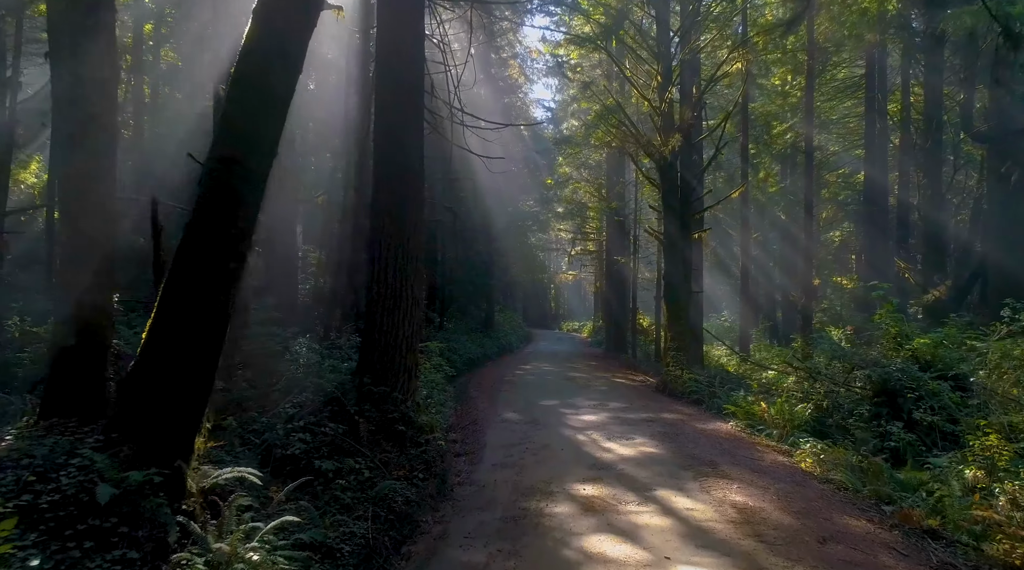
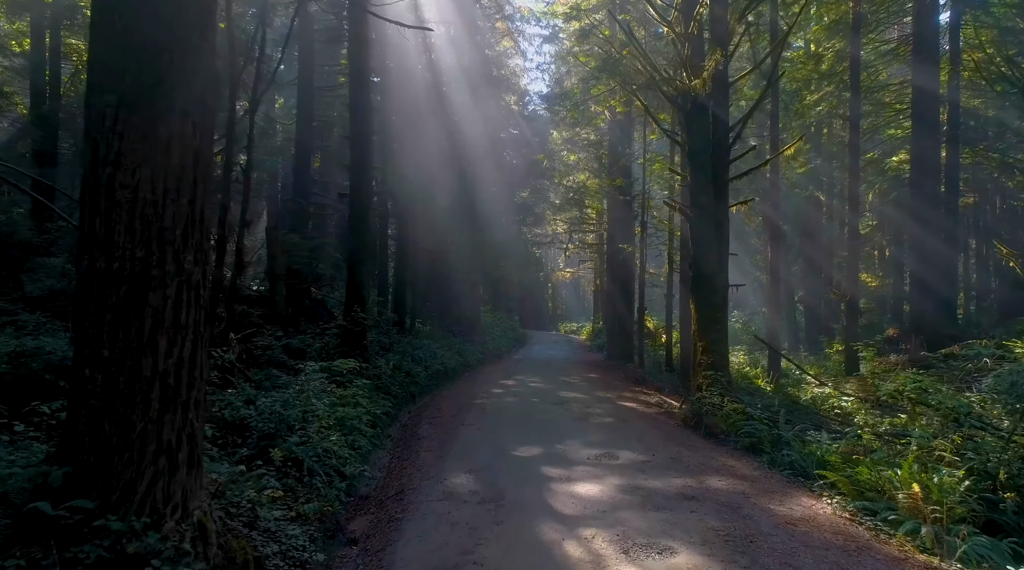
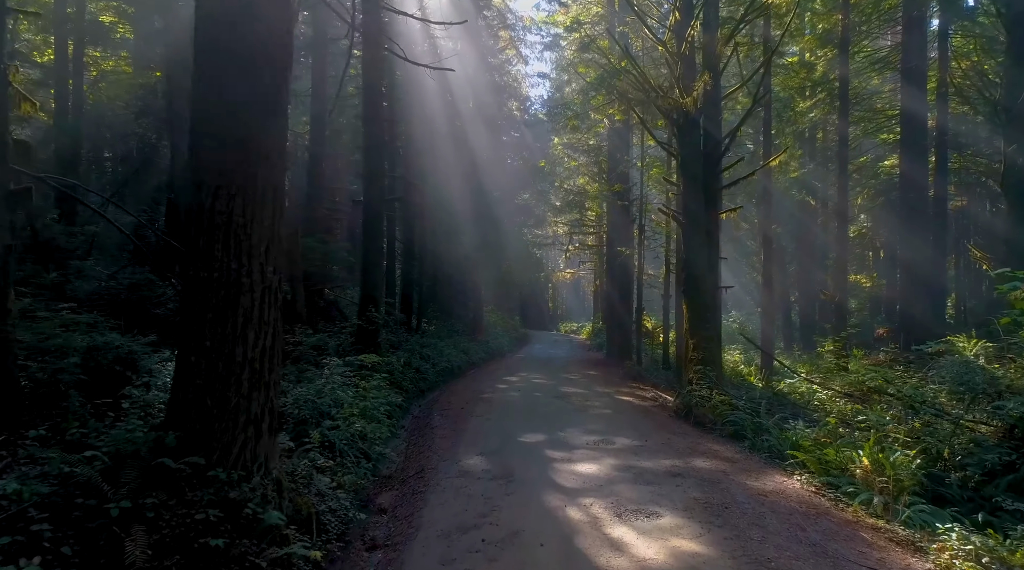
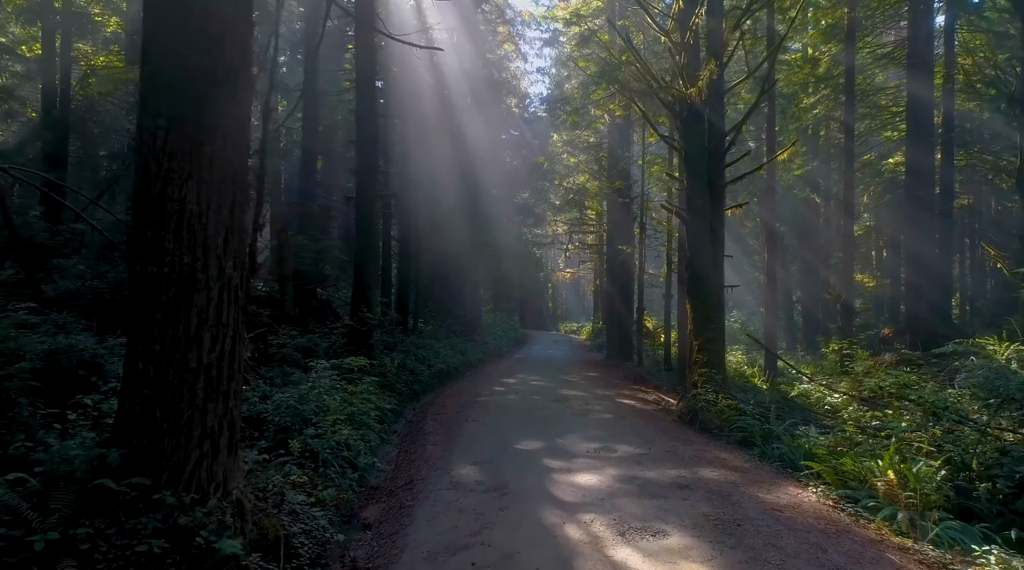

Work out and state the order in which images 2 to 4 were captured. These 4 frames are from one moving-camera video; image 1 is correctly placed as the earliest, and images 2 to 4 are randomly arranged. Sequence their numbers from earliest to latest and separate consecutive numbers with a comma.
3, 4, 2
